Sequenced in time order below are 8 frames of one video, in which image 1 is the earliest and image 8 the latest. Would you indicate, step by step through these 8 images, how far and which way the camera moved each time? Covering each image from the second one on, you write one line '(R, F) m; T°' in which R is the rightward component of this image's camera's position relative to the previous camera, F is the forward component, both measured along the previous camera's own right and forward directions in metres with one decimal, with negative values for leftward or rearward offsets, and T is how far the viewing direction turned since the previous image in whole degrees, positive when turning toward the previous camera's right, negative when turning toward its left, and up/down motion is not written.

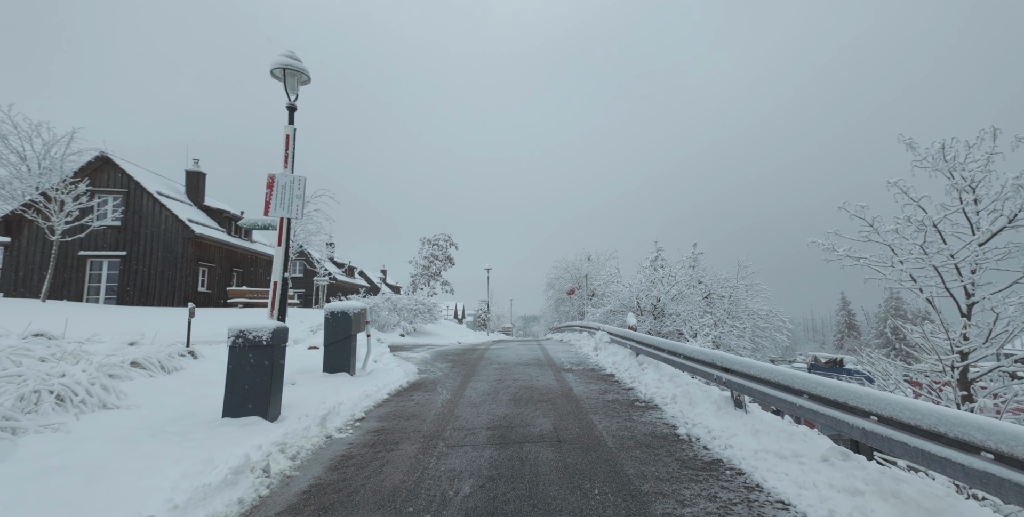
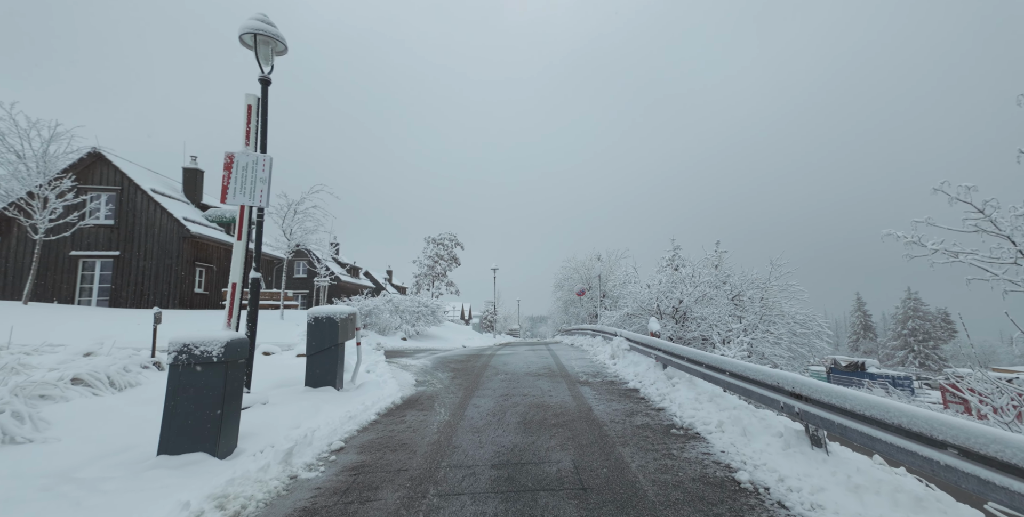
(0.0, +1.1) m; -1°
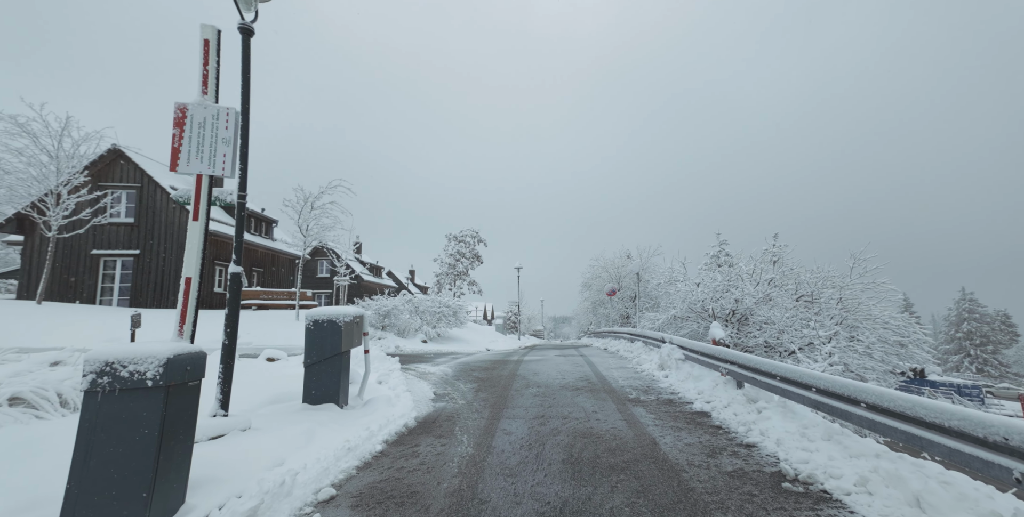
(-0.2, +1.3) m; -3°
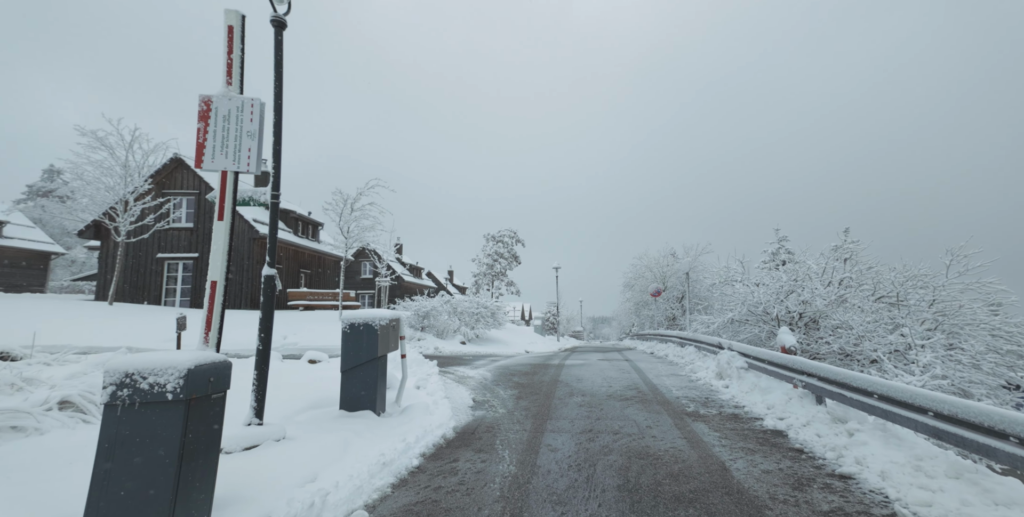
(-0.1, +0.4) m; -5°
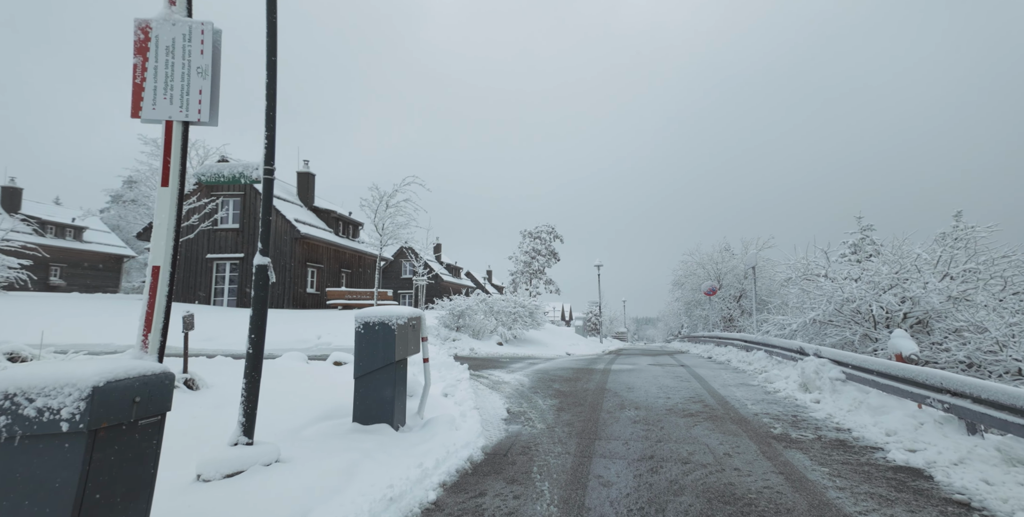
(0.0, +1.0) m; -5°
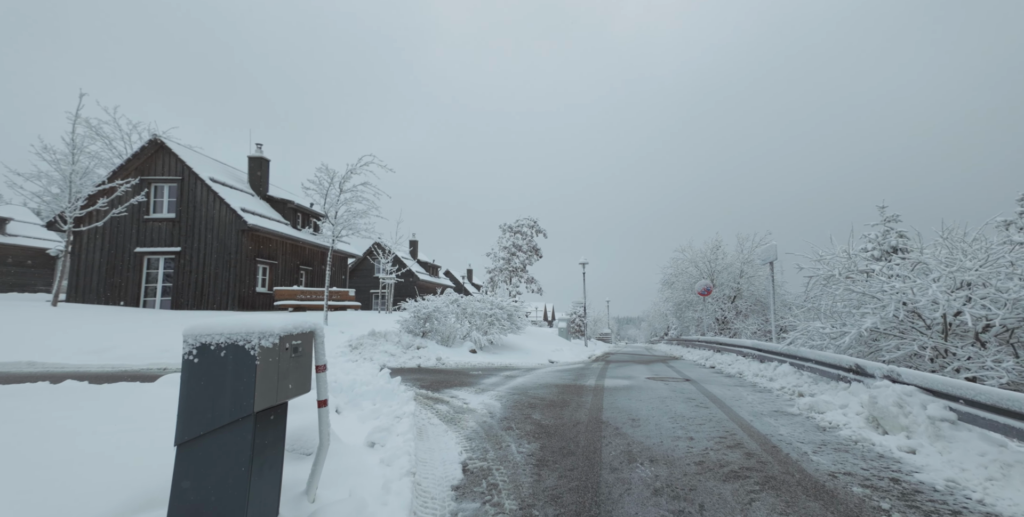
(+0.2, +2.2) m; +2°
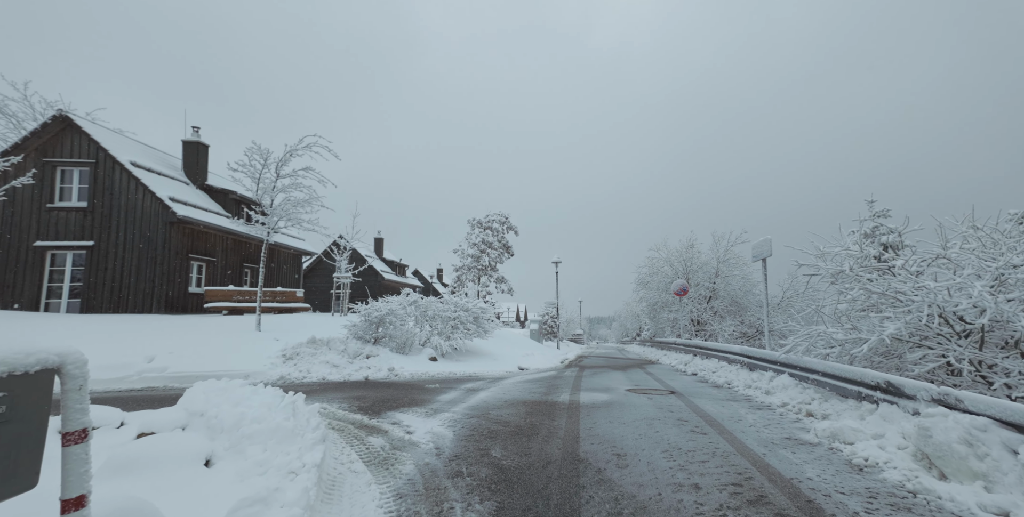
(+0.2, +1.4) m; +3°
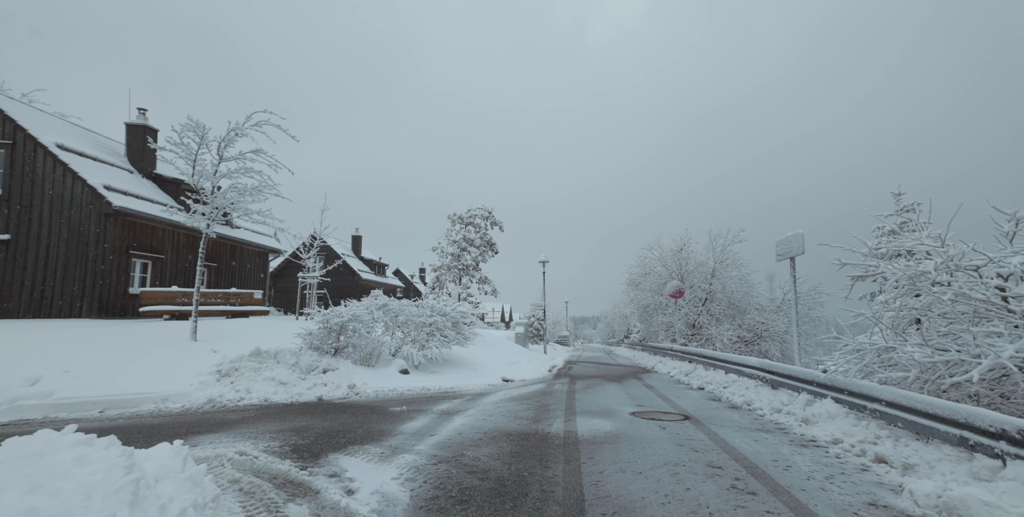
(0.0, +1.6) m; +2°
